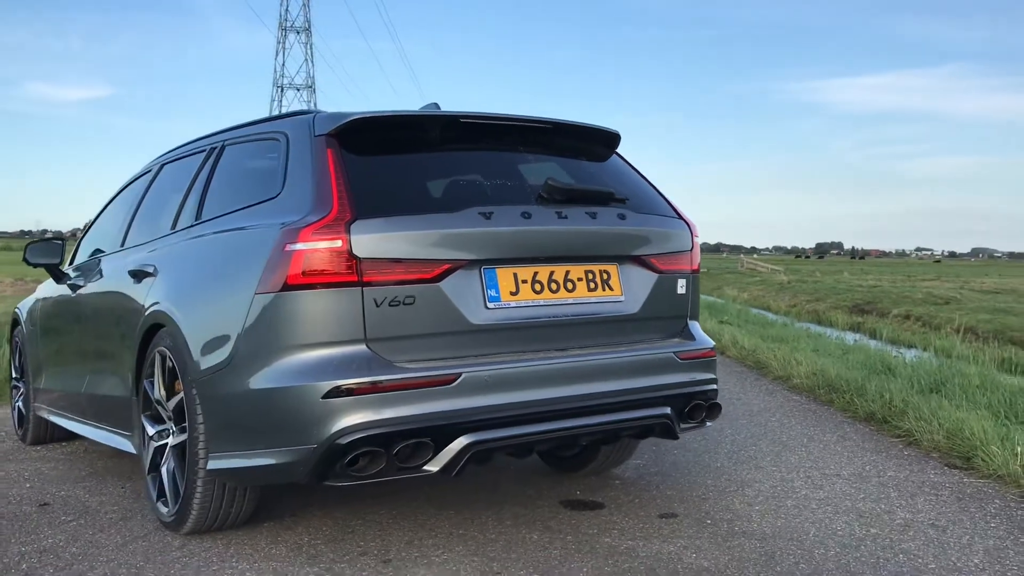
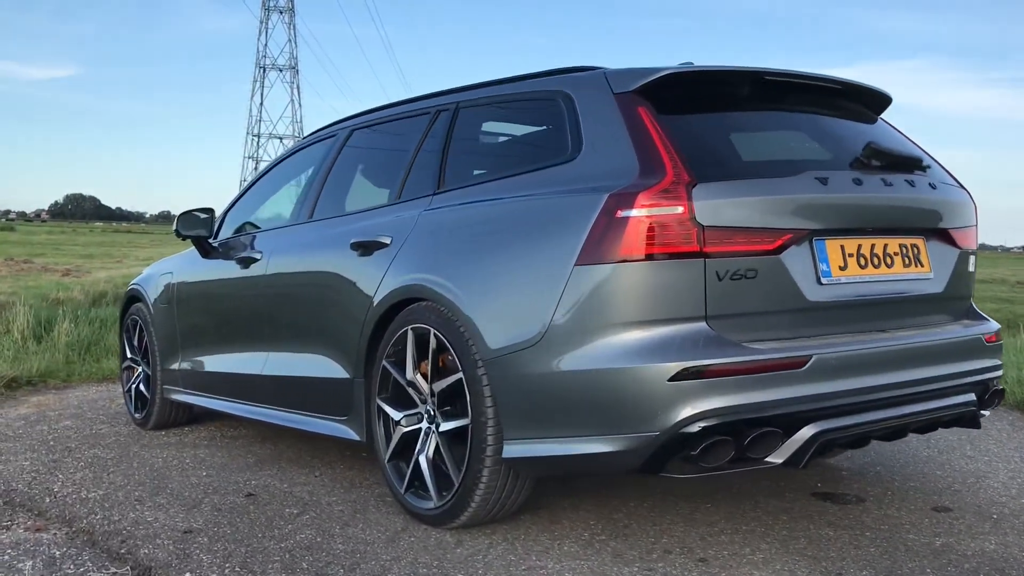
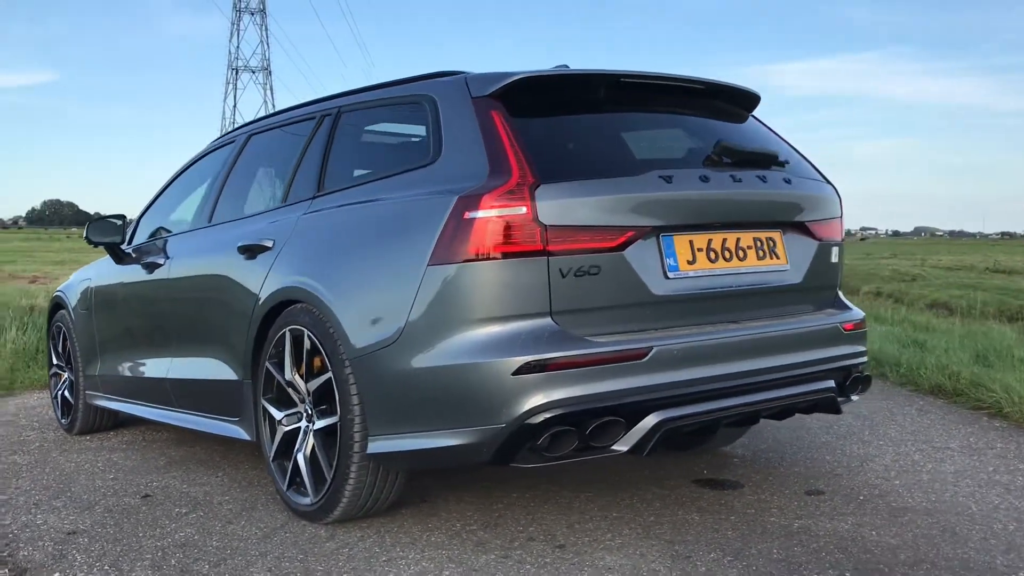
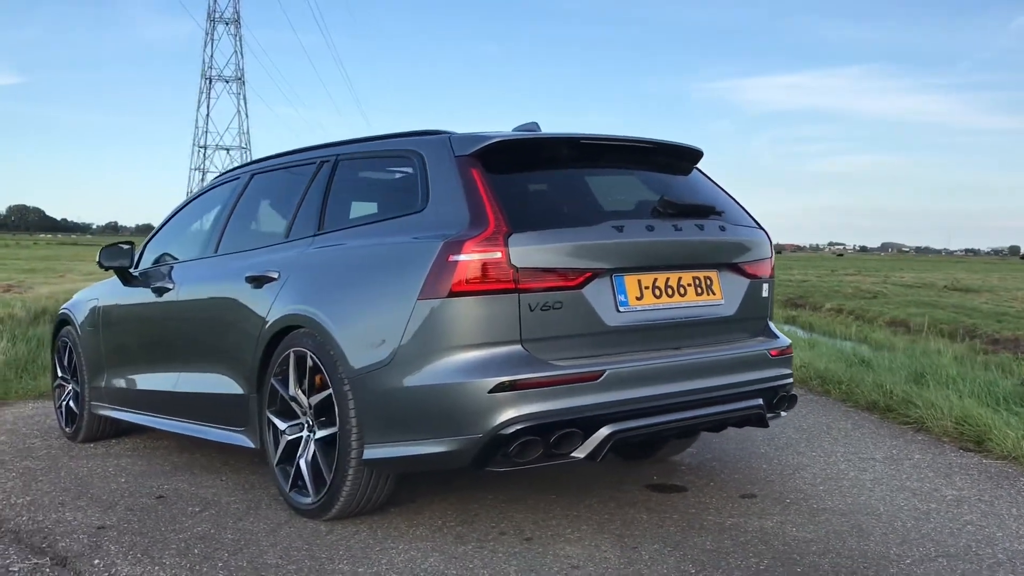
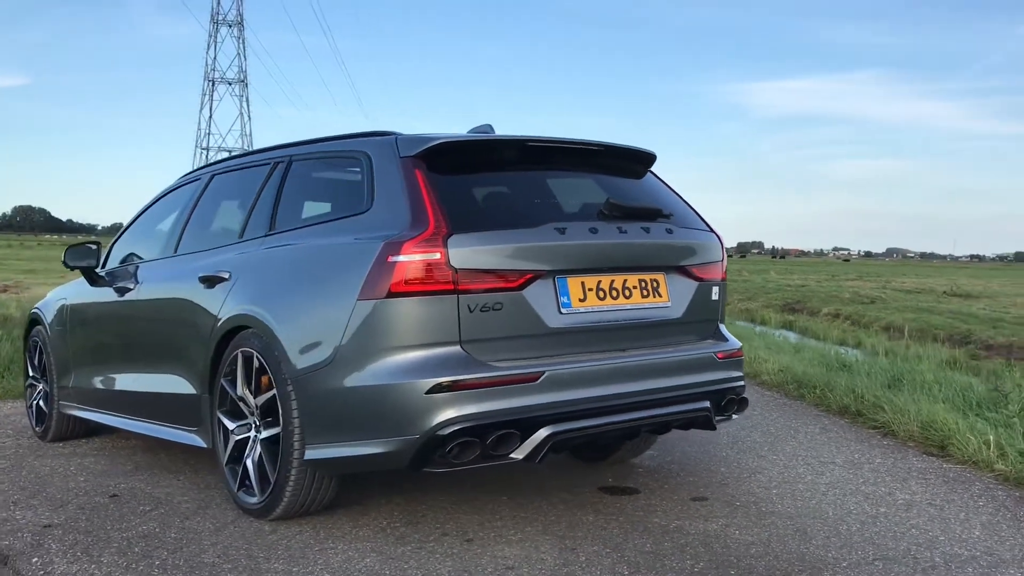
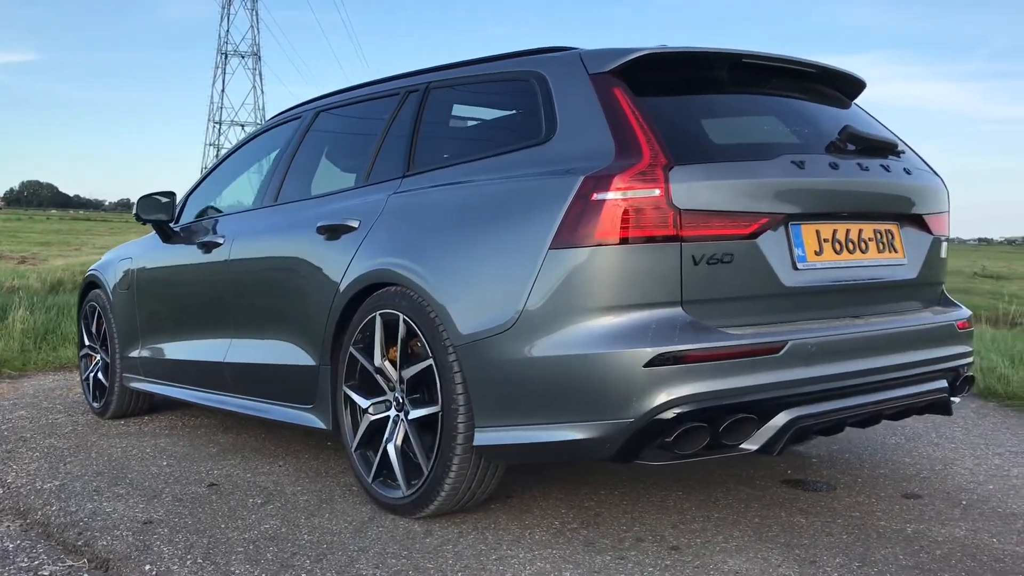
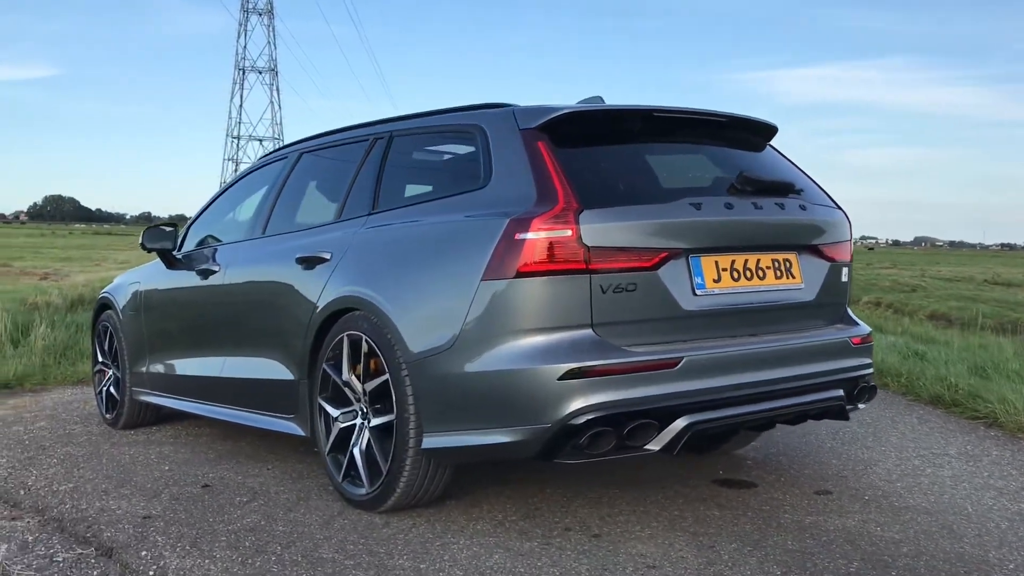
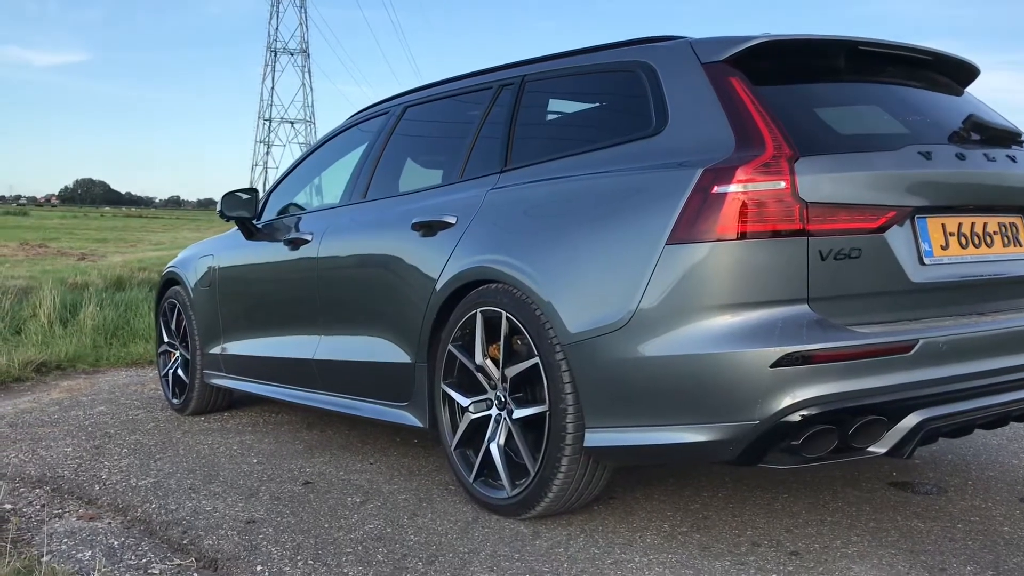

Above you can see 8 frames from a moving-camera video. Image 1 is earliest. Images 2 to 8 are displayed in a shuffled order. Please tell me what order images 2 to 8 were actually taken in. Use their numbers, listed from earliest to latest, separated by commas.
5, 4, 7, 2, 8, 6, 3
